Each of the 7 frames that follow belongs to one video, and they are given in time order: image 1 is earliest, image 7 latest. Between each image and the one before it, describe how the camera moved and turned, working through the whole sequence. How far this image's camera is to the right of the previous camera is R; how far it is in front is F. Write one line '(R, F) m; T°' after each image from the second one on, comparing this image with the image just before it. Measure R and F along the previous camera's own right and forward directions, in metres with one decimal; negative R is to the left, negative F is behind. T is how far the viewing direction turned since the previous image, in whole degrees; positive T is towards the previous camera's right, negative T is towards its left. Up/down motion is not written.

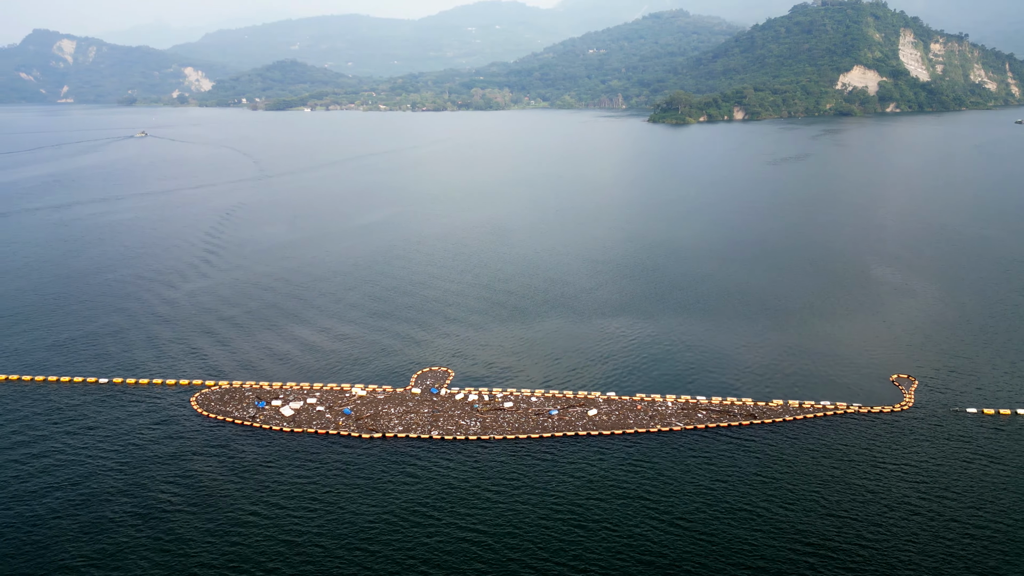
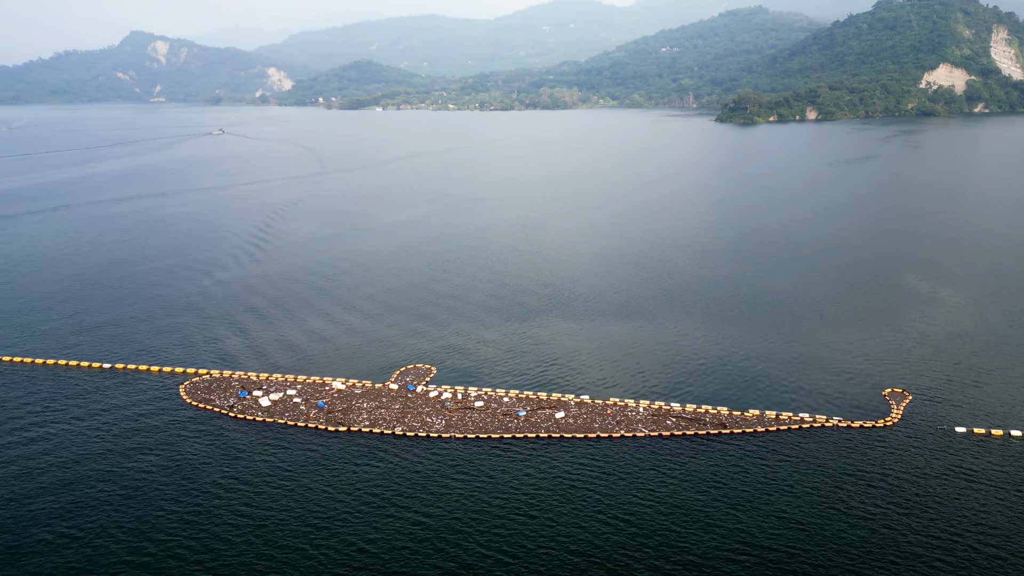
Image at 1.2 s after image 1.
(+4.5, +0.4) m; -5°
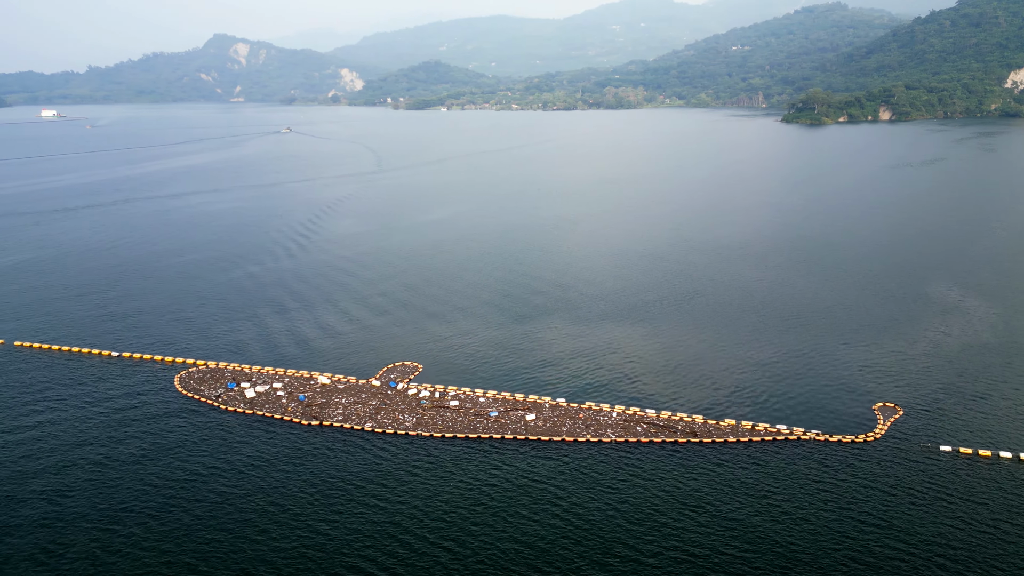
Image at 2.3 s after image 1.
(+4.1, +0.4) m; -5°
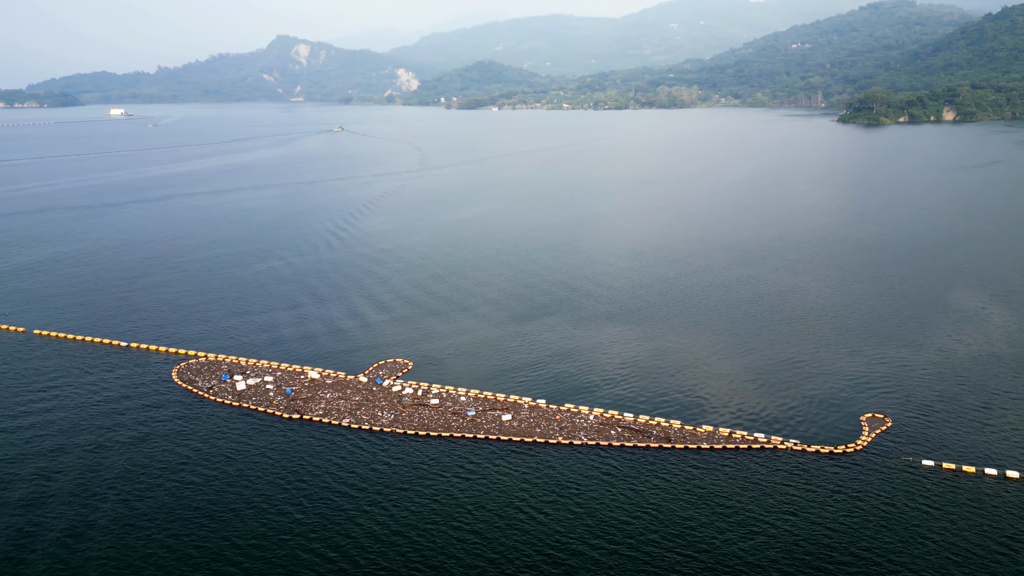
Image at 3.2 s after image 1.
(+3.3, +0.2) m; -4°
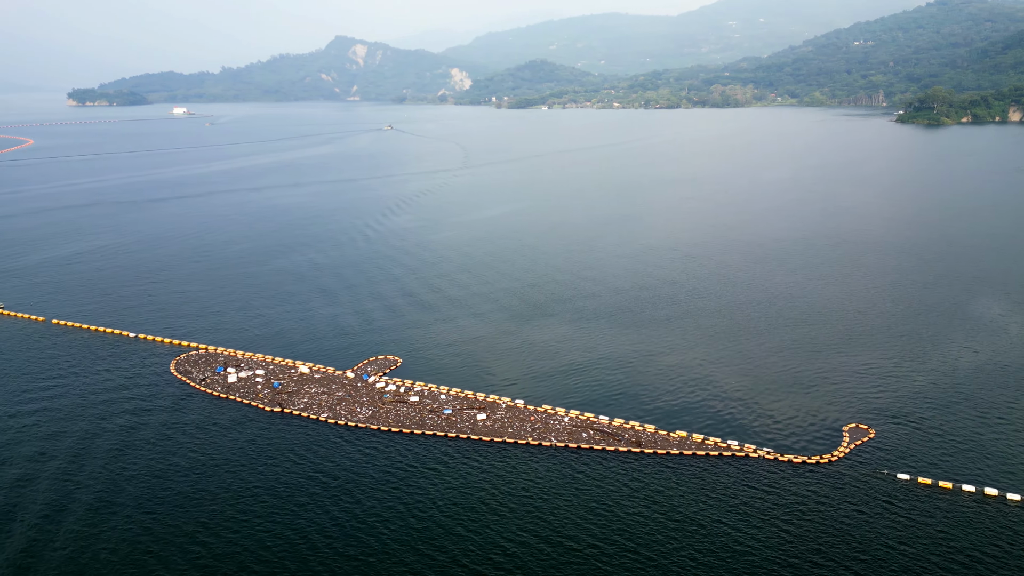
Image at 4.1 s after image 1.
(+3.3, +0.3) m; -4°
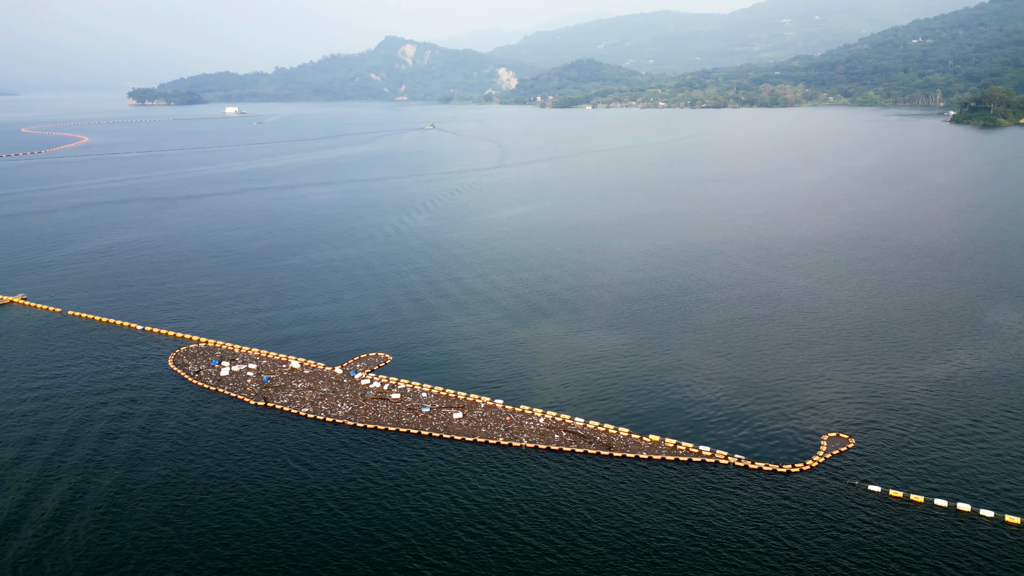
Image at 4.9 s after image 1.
(+3.0, +0.2) m; -3°
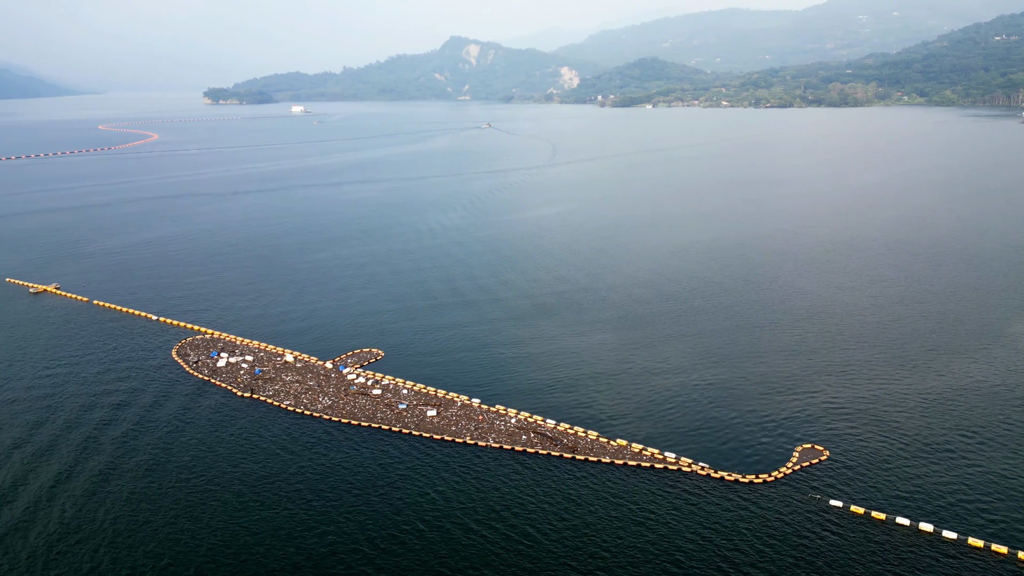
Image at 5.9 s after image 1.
(+3.7, +0.3) m; -5°
